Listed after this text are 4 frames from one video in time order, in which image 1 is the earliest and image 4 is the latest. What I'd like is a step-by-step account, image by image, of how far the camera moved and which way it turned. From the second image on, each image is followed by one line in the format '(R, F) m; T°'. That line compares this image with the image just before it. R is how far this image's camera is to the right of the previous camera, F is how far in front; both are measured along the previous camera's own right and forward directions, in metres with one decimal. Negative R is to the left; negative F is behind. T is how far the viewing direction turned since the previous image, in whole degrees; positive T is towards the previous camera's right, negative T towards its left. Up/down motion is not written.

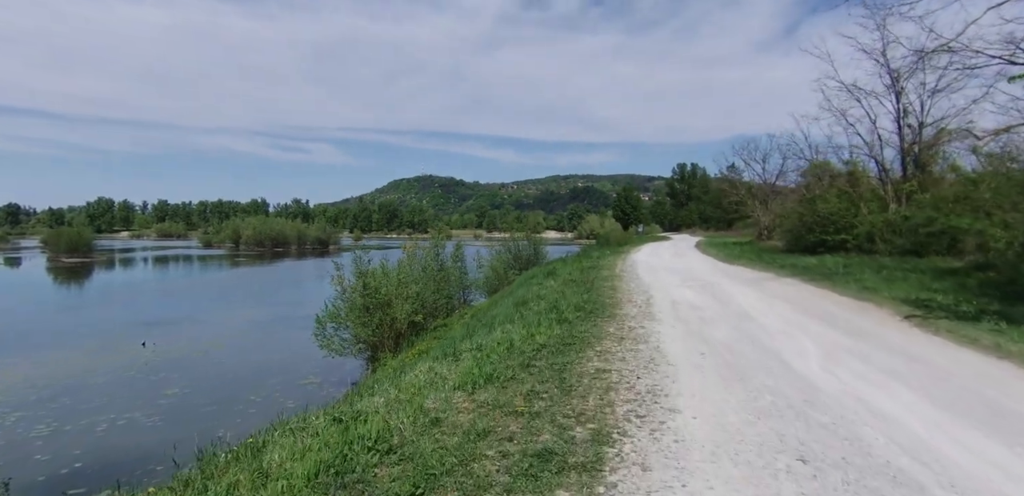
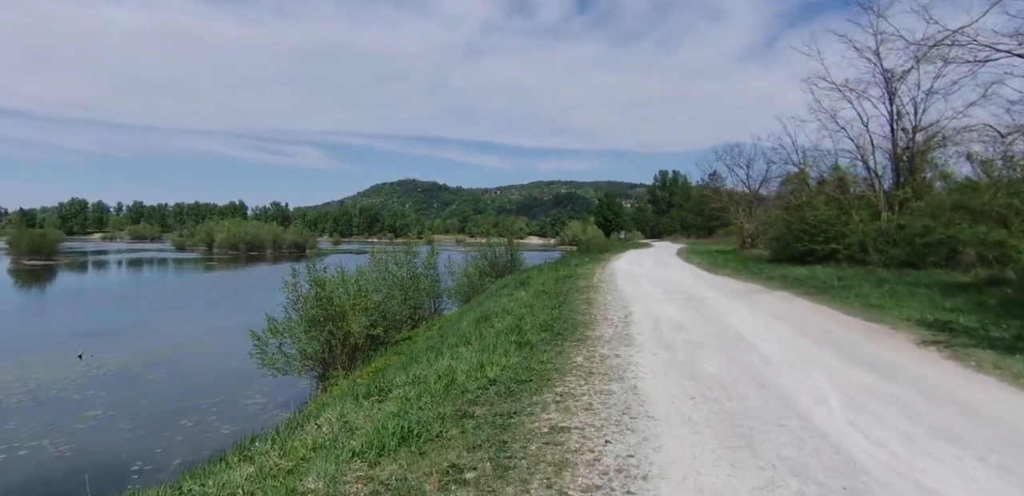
(+0.4, +1.7) m; +2°
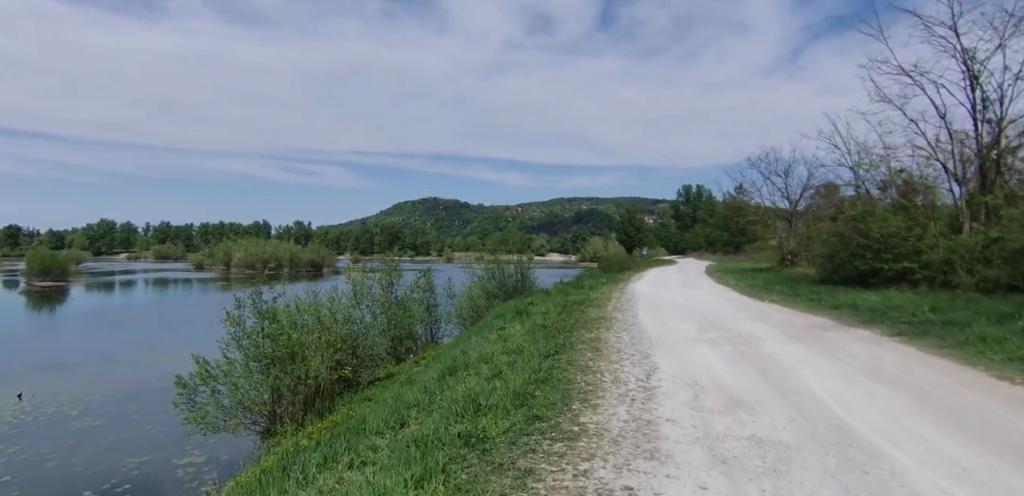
(+0.7, +3.7) m; -2°
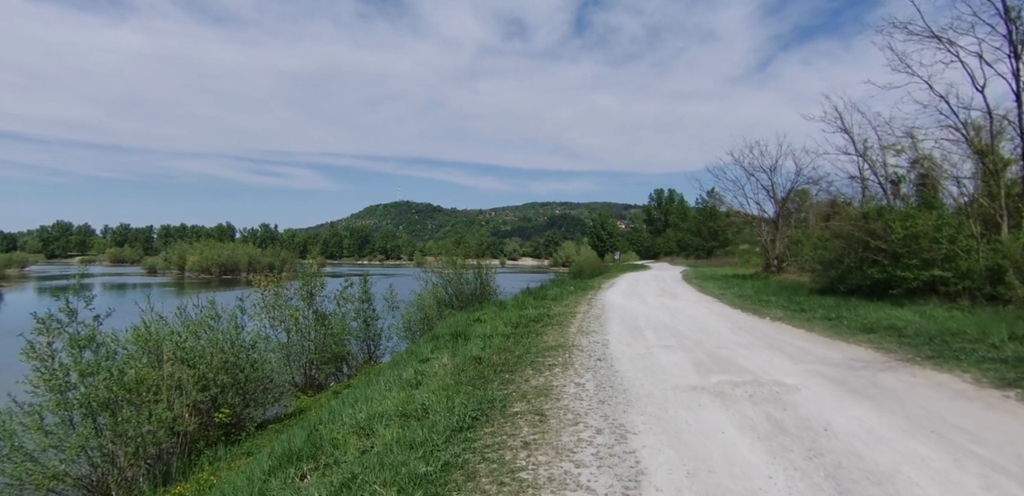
(+0.8, +3.8) m; +3°
